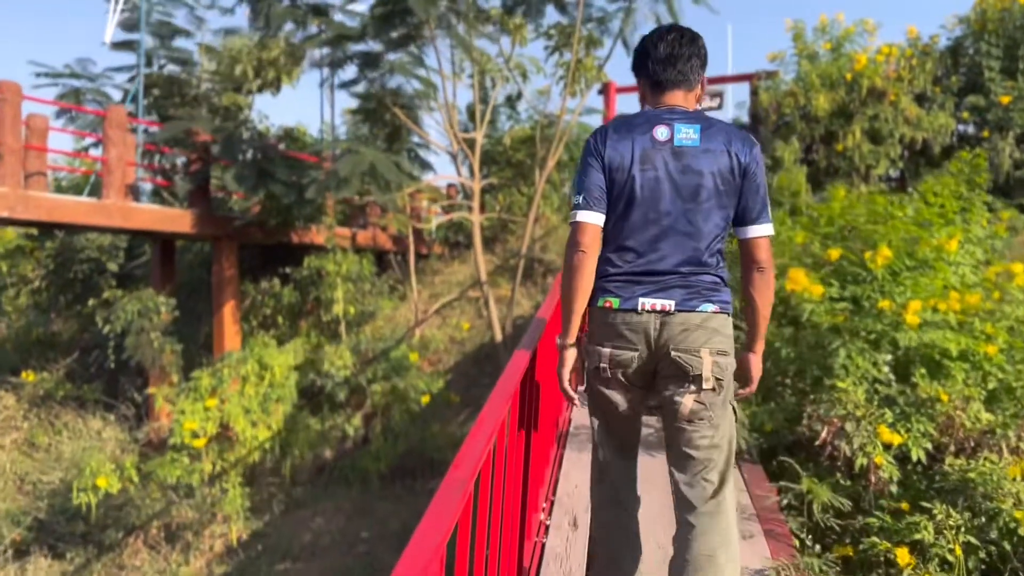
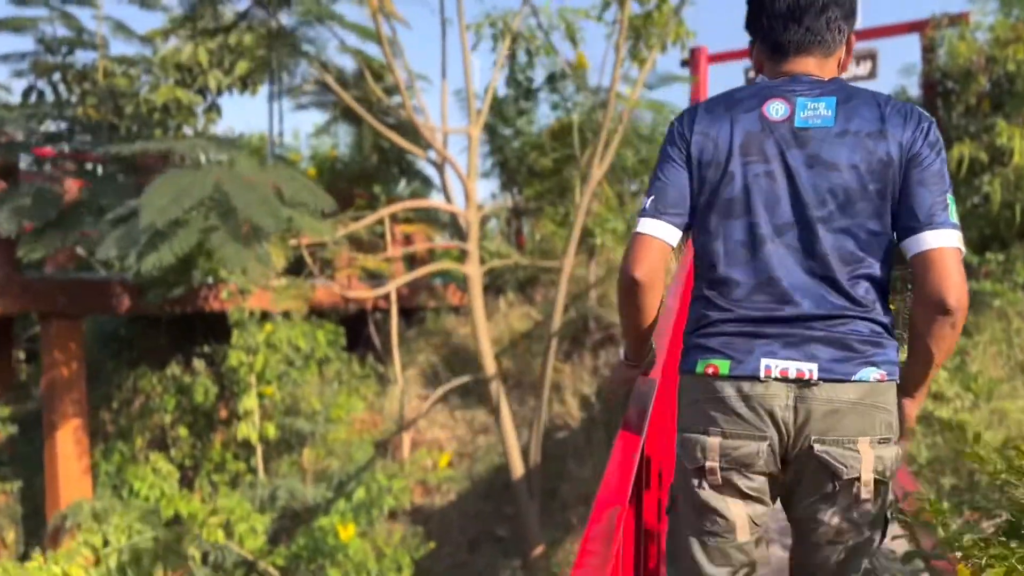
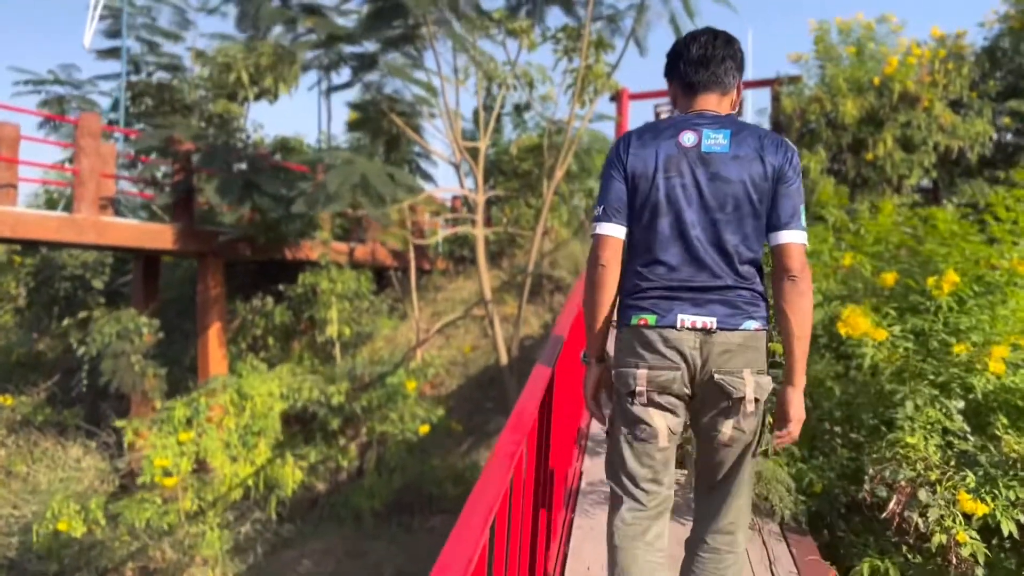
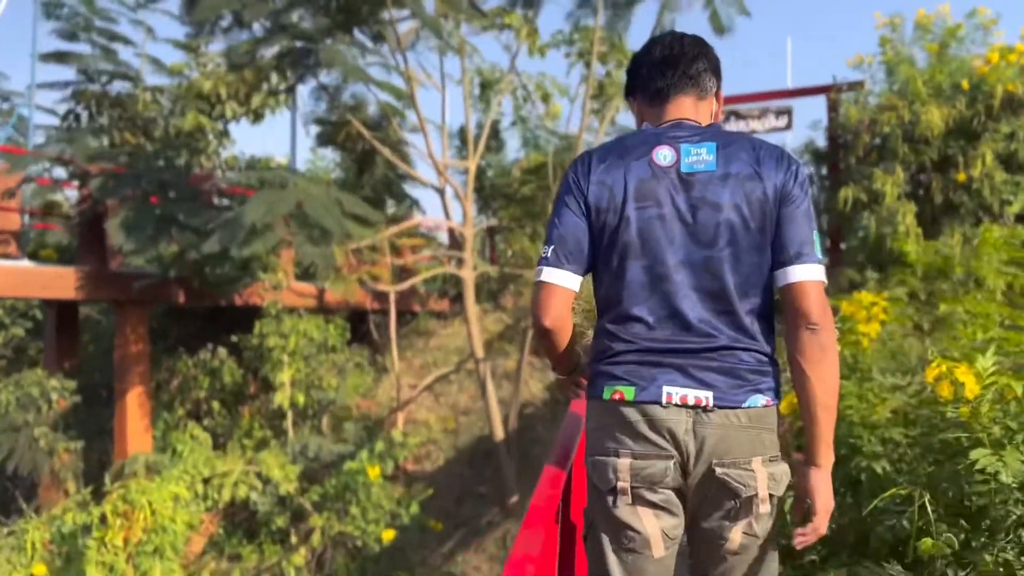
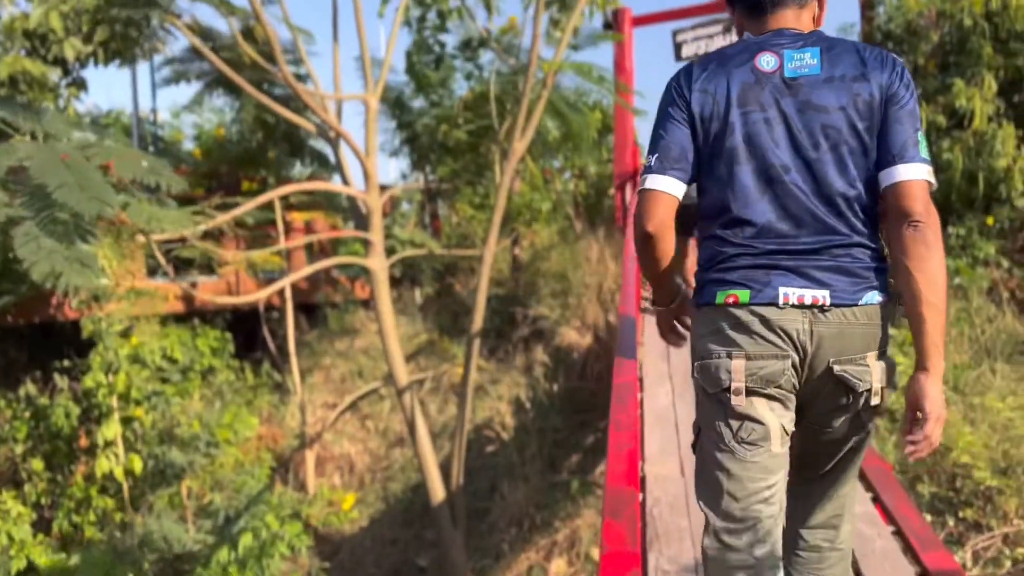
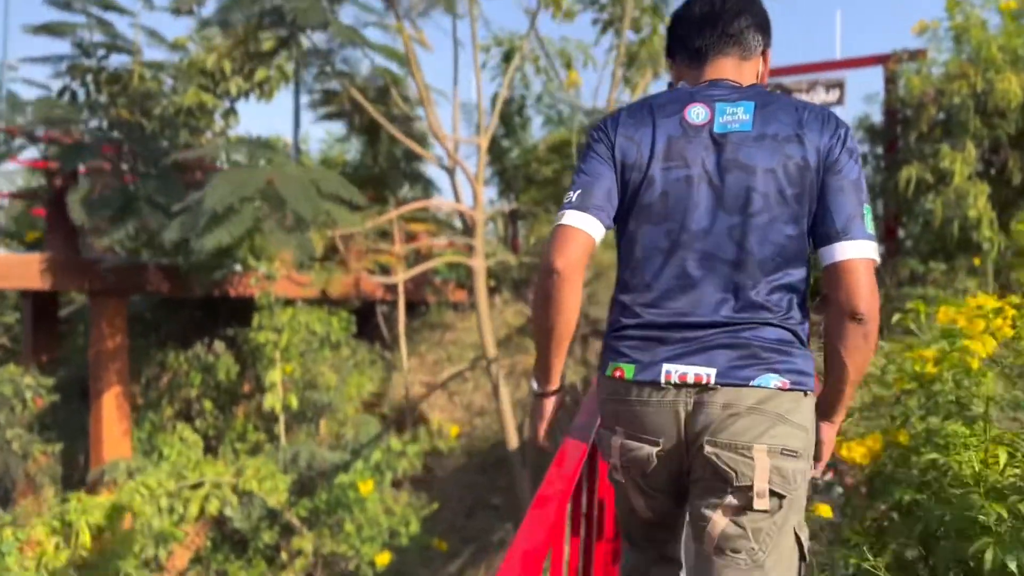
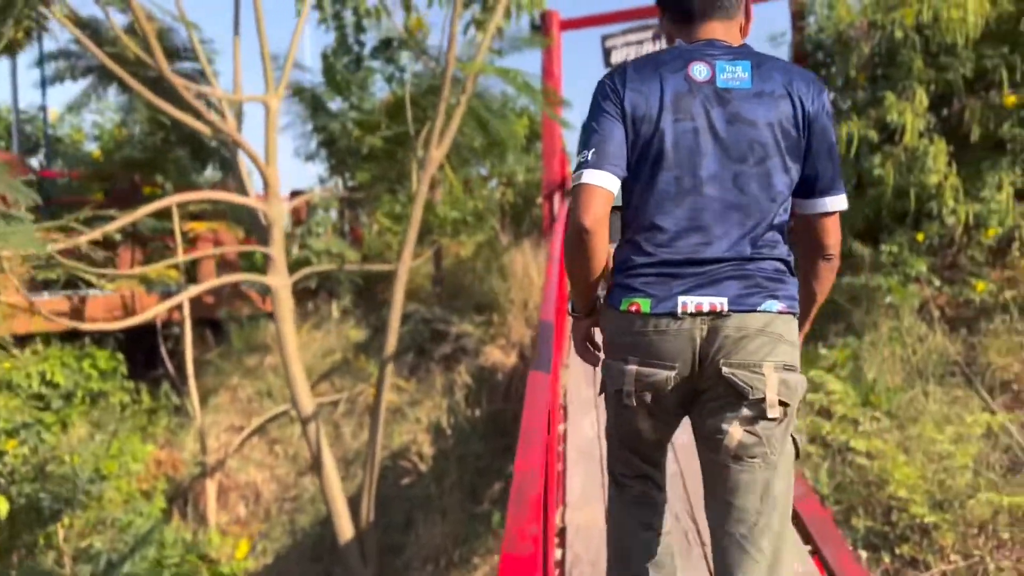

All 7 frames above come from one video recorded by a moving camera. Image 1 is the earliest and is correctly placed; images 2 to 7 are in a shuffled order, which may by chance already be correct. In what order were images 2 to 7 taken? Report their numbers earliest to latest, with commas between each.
3, 4, 6, 2, 5, 7
